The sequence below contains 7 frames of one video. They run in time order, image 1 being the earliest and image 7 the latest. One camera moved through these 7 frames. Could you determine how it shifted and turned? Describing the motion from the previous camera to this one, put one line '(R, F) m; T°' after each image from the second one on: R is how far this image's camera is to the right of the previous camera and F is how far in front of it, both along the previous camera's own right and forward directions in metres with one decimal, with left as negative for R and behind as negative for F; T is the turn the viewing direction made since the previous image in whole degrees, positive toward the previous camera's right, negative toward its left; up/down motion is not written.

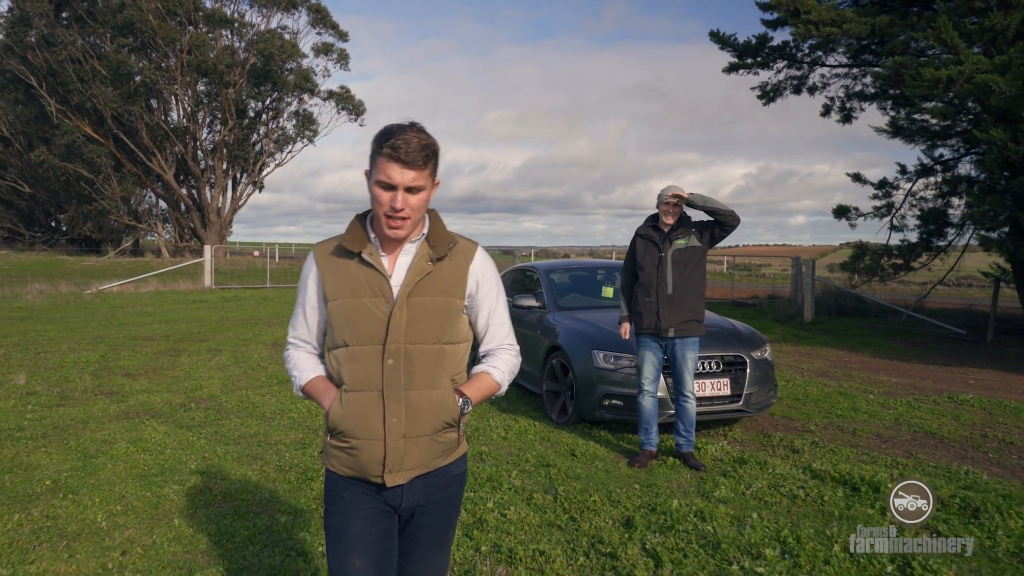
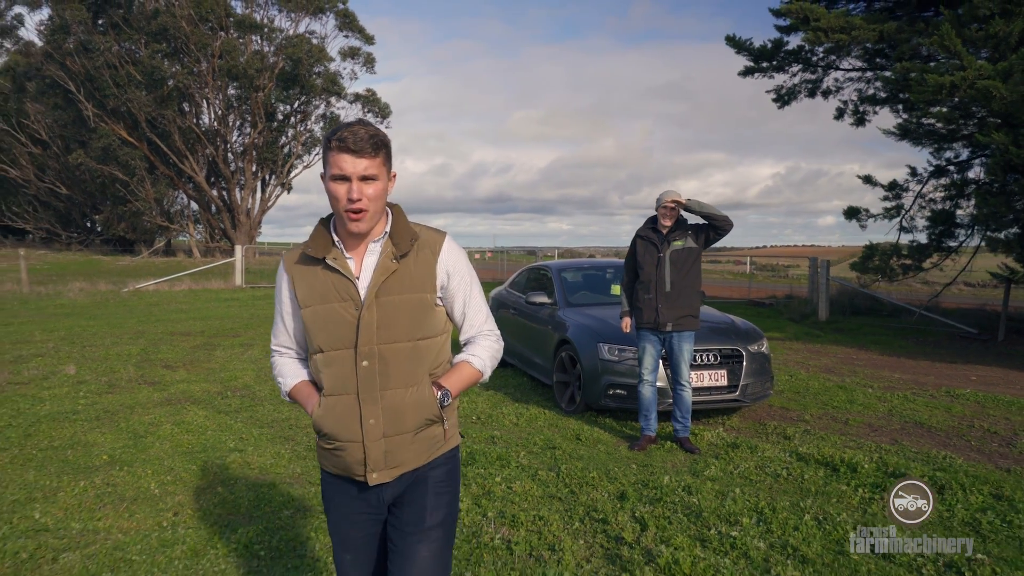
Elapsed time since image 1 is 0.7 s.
(+0.1, -0.5) m; -2°
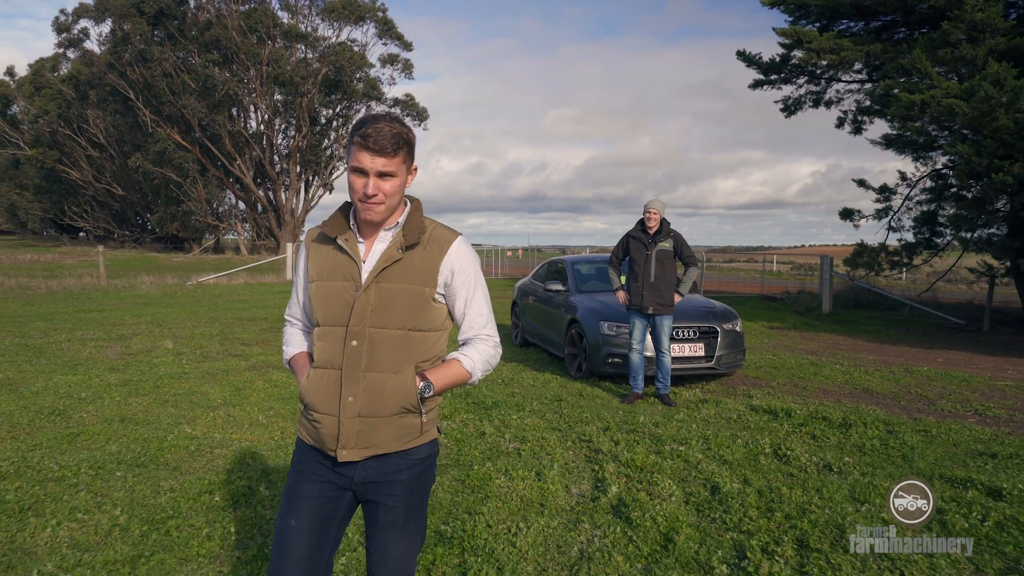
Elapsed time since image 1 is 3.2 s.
(+0.2, -1.6) m; -3°
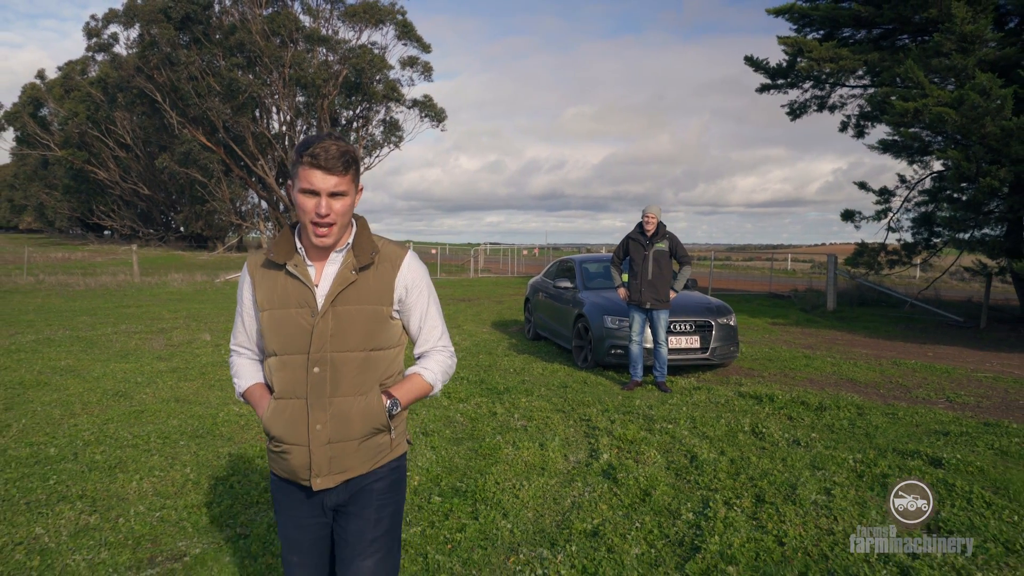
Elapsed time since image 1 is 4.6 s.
(+0.1, -0.7) m; -1°
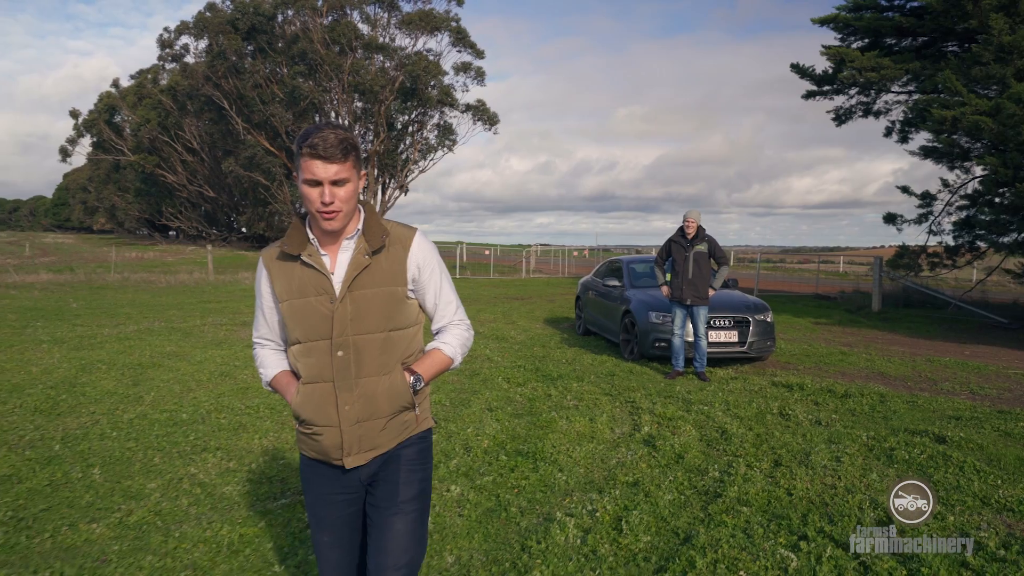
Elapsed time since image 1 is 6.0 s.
(-0.1, -0.9) m; -4°
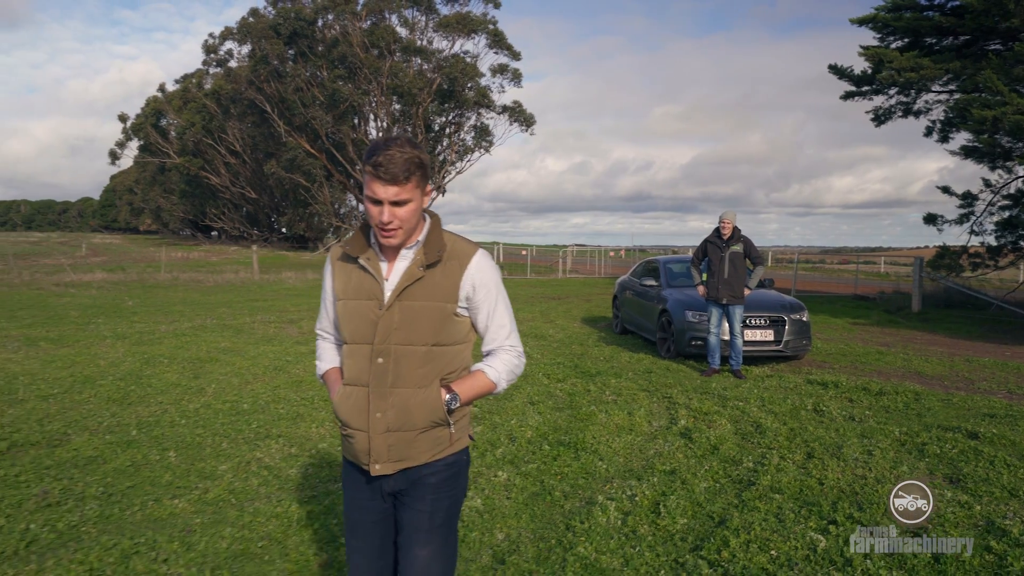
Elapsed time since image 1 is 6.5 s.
(-0.1, -0.3) m; -3°
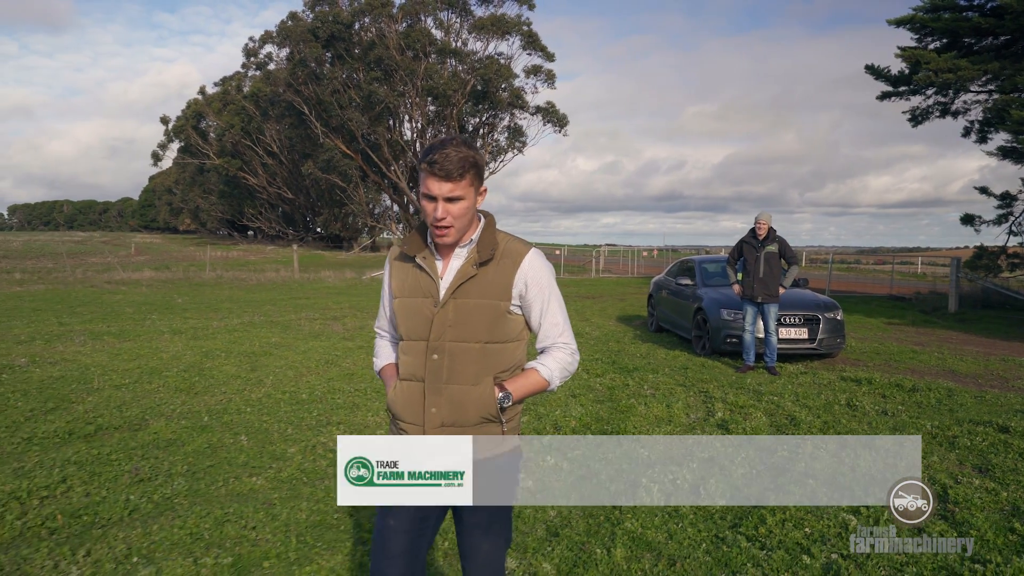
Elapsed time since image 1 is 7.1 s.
(-0.1, -0.4) m; -2°
